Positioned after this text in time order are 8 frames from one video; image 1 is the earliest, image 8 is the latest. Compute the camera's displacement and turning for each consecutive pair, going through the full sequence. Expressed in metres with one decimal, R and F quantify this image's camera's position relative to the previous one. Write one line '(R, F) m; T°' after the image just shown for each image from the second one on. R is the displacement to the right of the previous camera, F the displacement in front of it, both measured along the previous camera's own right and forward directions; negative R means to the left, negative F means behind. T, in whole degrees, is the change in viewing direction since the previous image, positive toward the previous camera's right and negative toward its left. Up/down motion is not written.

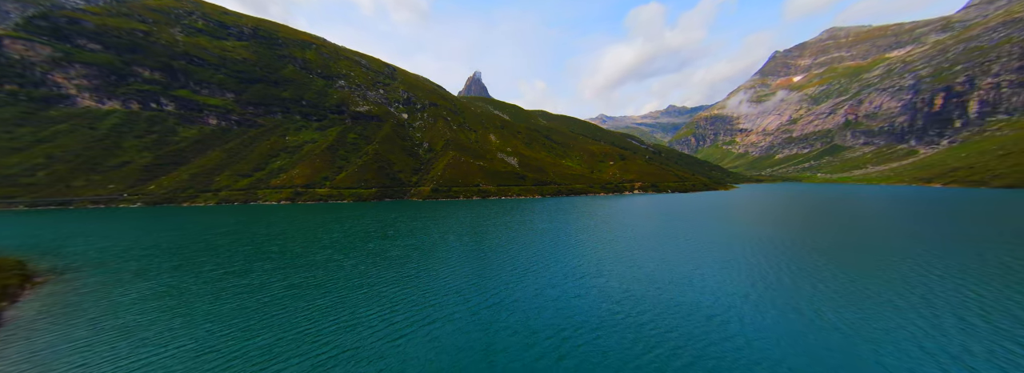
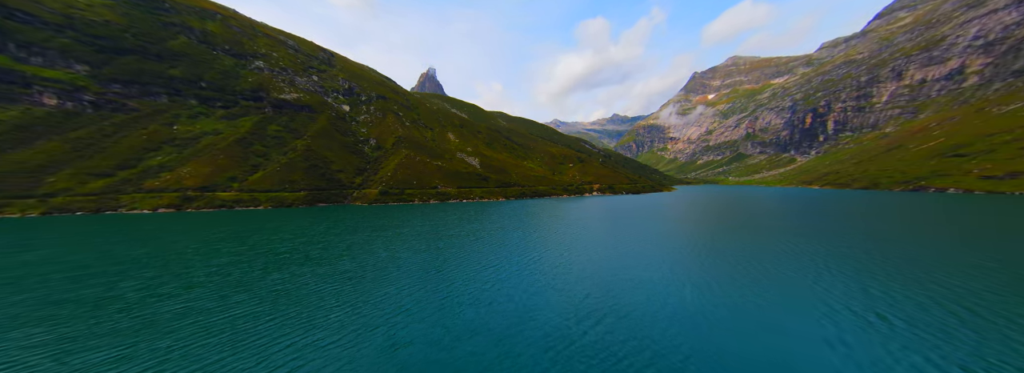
(-5.5, +15.7) m; +10°
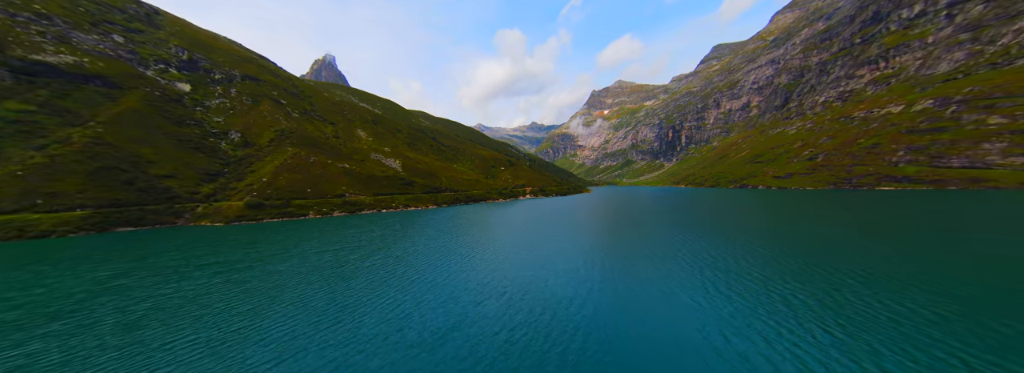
(-6.8, +16.8) m; +18°
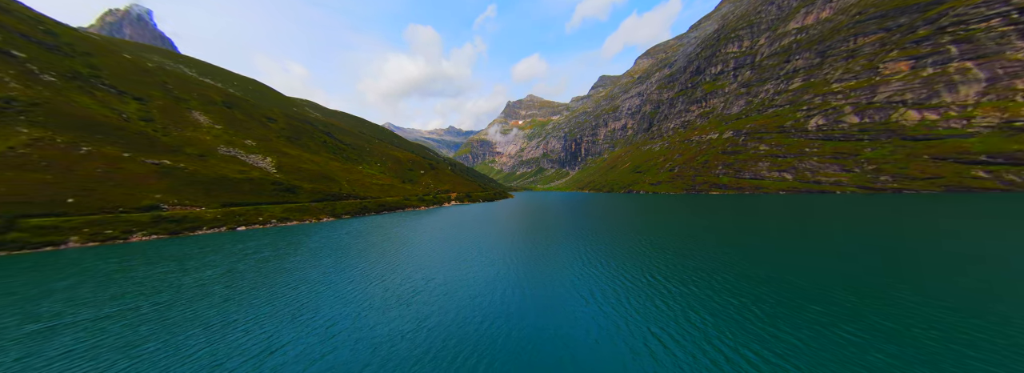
(-4.6, +10.7) m; +20°
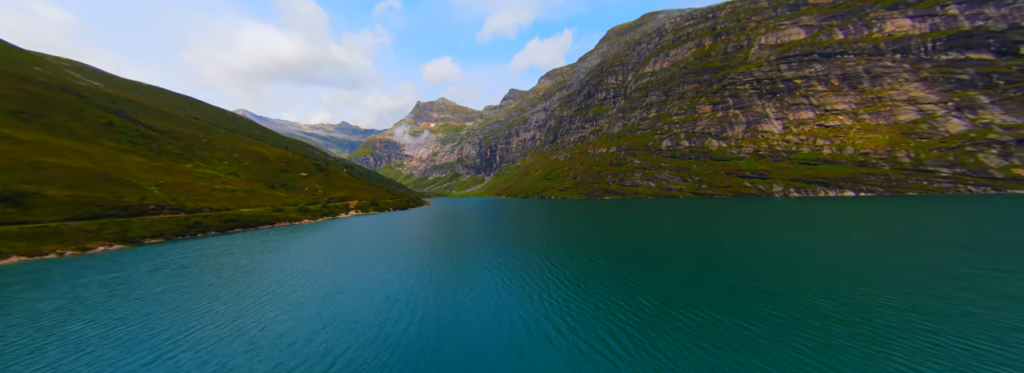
(-3.7, +7.2) m; +21°
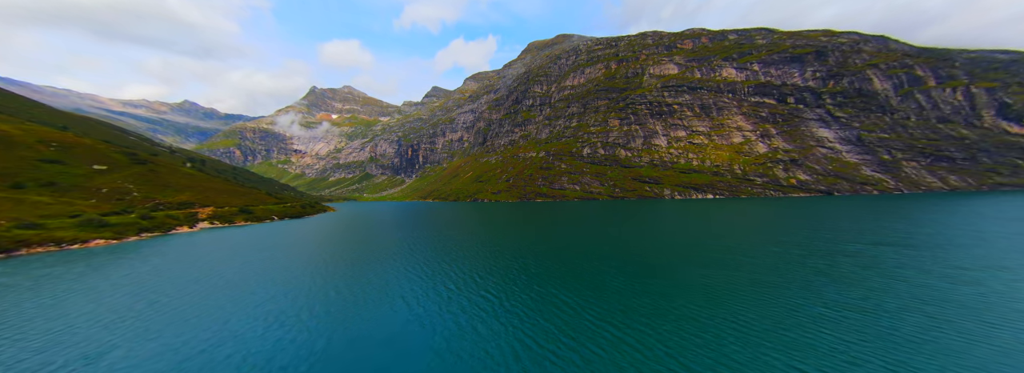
(-6.2, +9.4) m; +19°
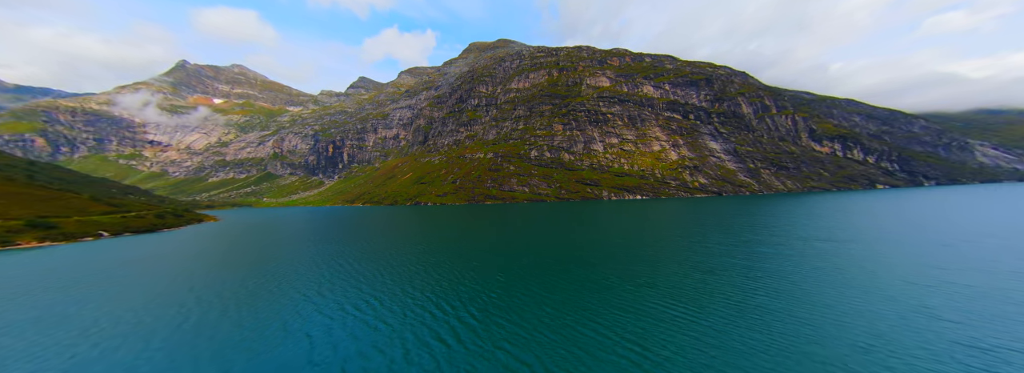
(-5.4, +6.9) m; +14°
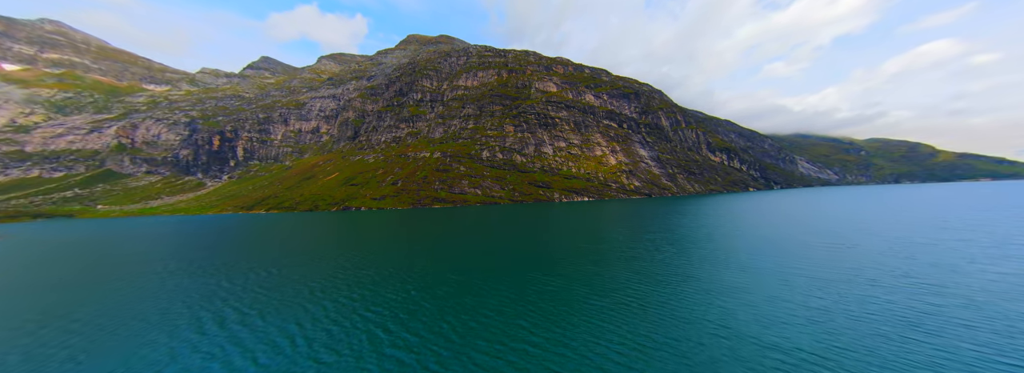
(-6.2, +8.6) m; +14°
